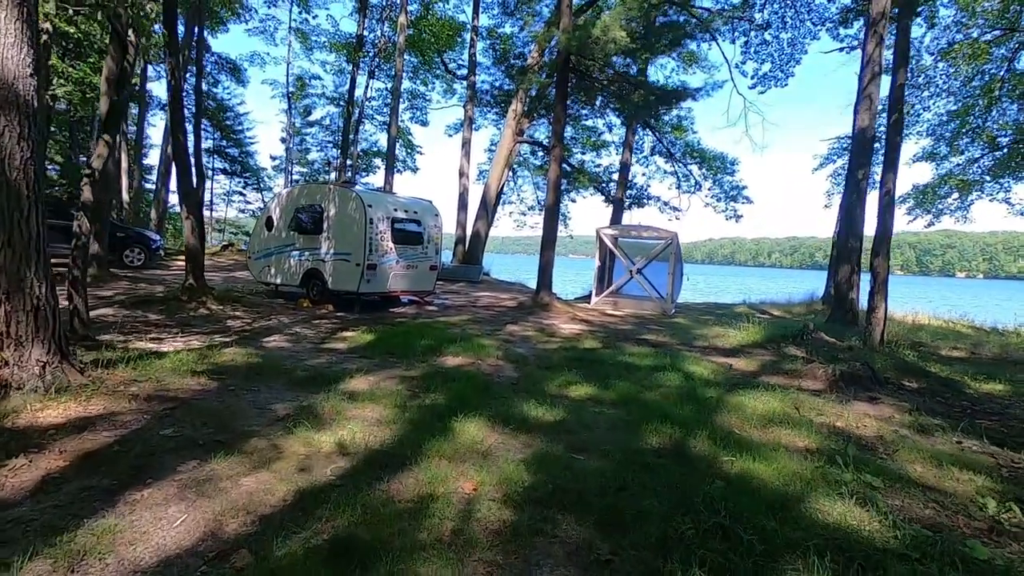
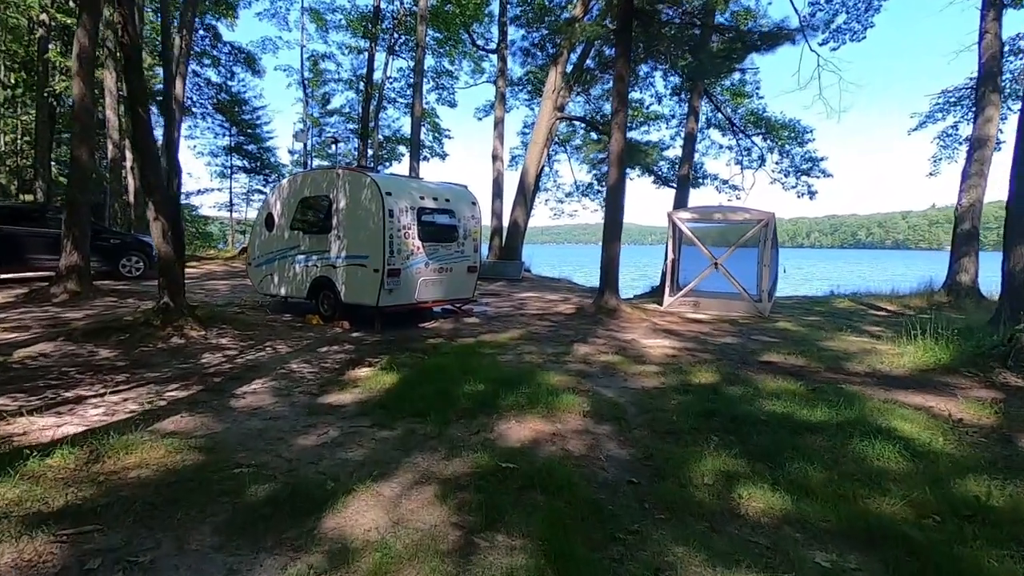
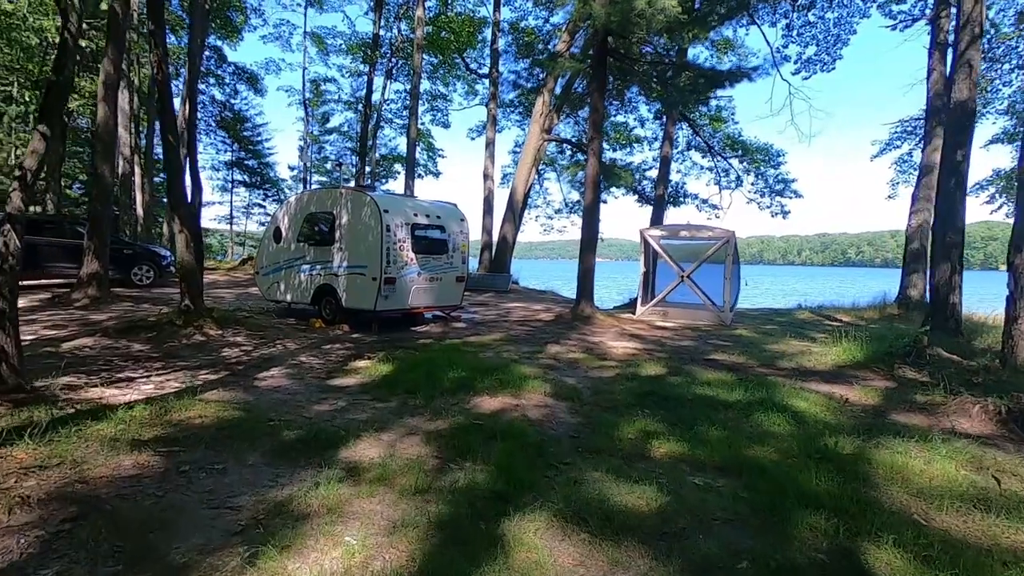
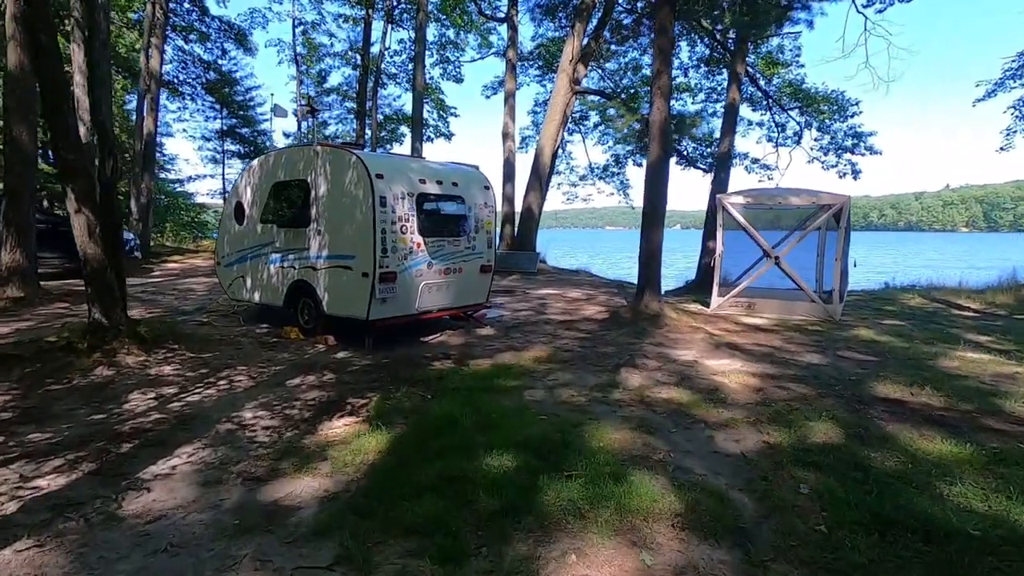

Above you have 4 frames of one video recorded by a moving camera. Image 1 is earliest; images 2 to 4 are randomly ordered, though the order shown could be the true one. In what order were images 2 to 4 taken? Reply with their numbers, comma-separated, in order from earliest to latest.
3, 2, 4
